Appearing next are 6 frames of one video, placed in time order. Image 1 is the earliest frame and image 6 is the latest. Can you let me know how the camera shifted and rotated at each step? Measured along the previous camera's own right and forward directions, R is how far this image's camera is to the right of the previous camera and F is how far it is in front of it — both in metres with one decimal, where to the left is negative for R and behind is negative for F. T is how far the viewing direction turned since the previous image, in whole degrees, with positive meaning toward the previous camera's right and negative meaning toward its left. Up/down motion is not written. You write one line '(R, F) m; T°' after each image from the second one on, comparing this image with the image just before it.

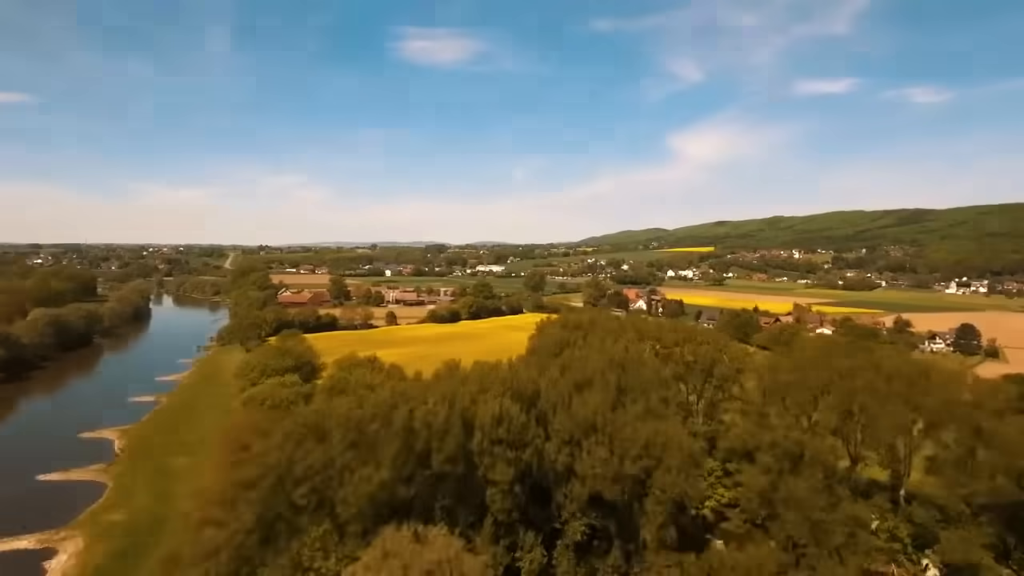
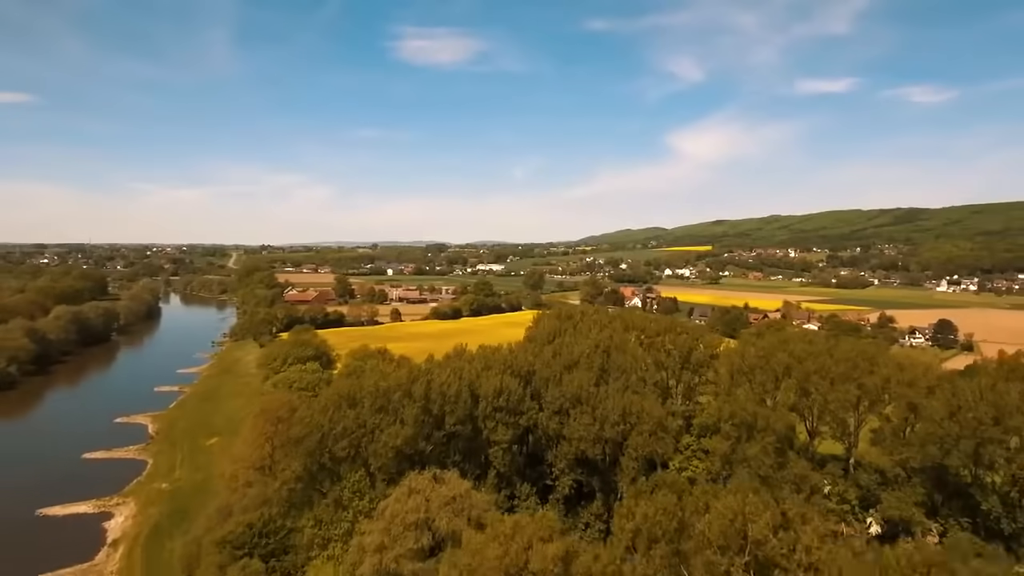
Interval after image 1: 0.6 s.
(0.0, -2.0) m; 0°
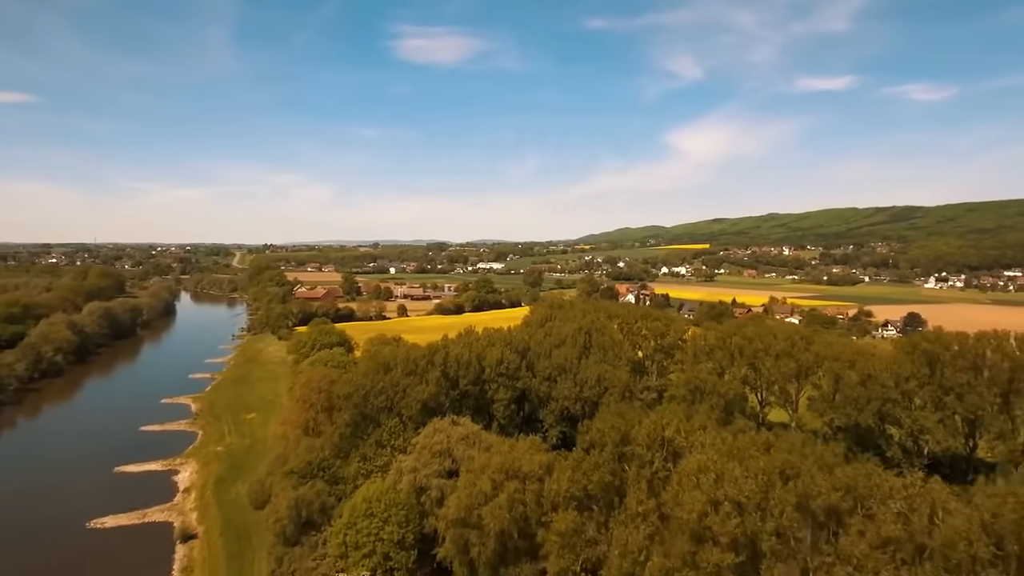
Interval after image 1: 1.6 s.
(0.0, -3.3) m; 0°
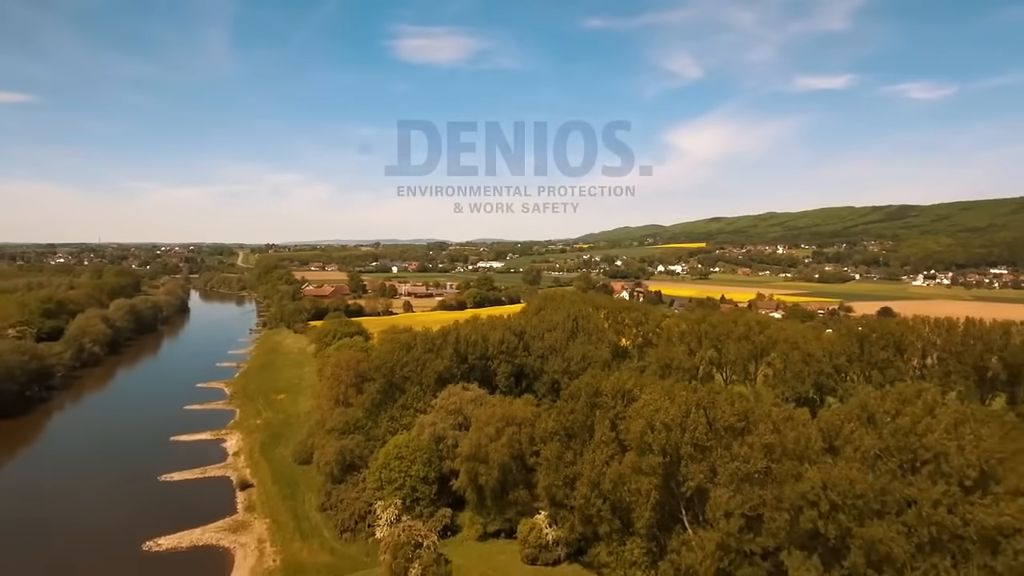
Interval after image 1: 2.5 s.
(0.0, -3.3) m; 0°
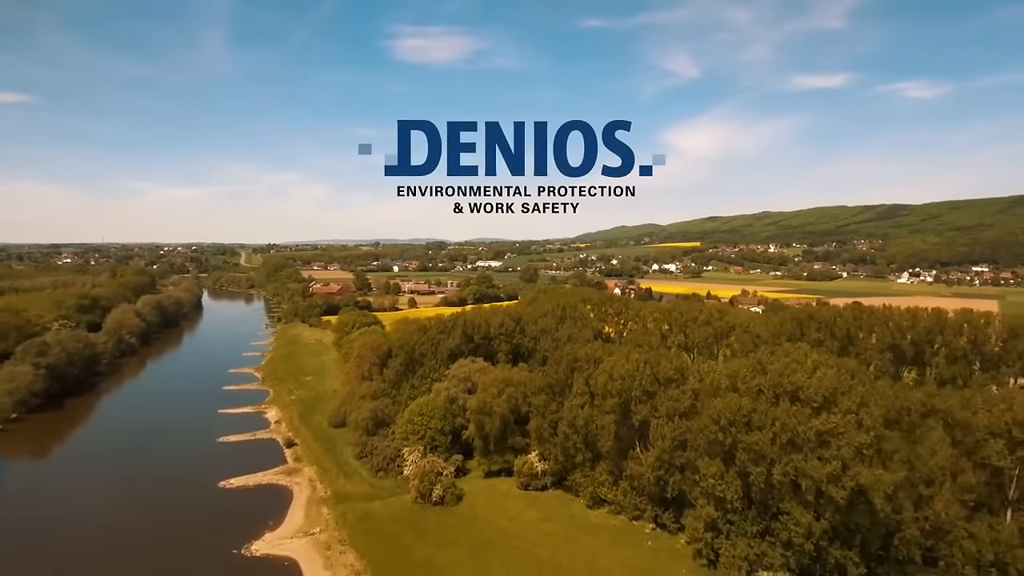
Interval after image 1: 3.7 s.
(0.0, -3.9) m; 0°
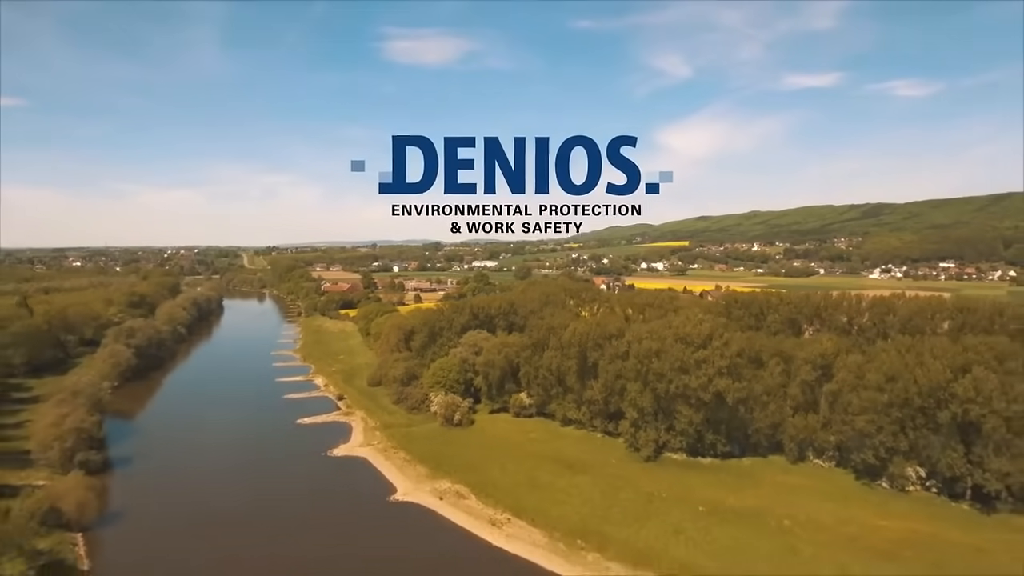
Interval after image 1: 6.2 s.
(0.0, -7.2) m; 0°
